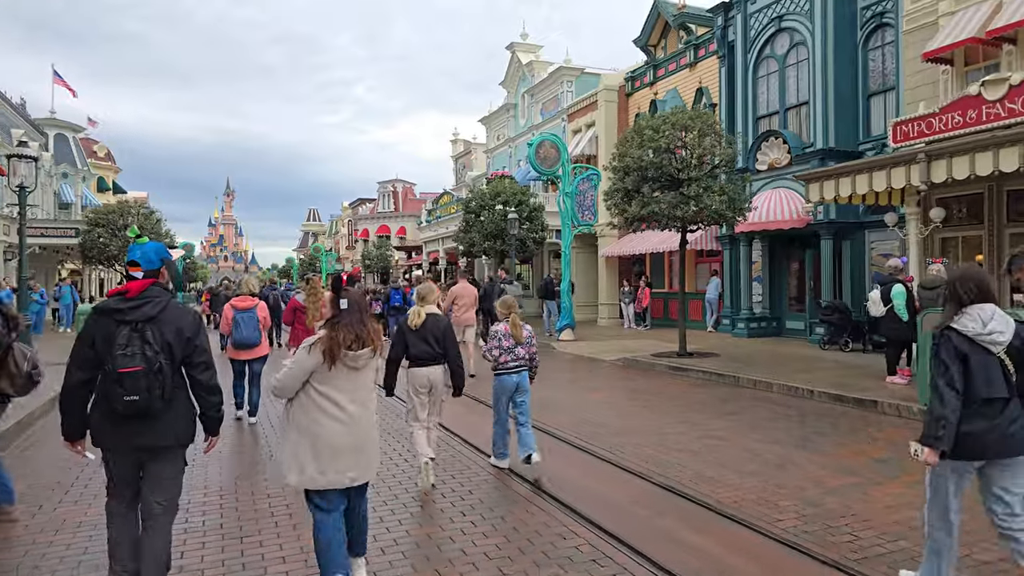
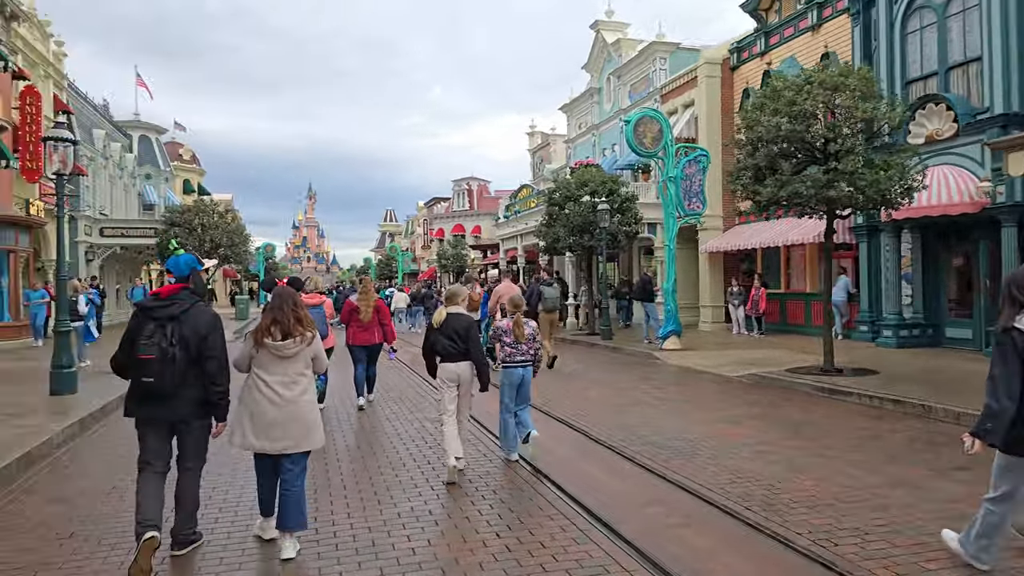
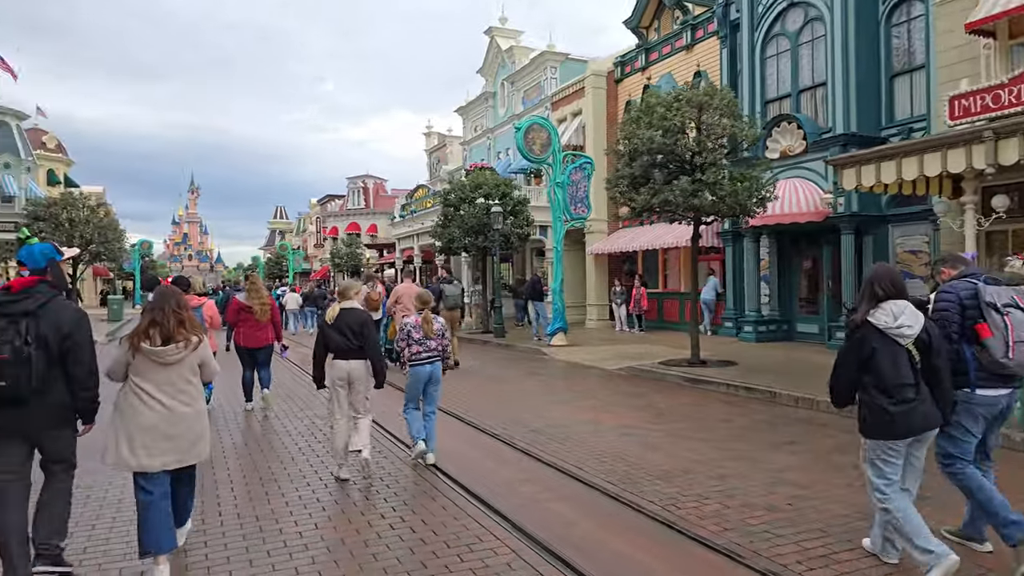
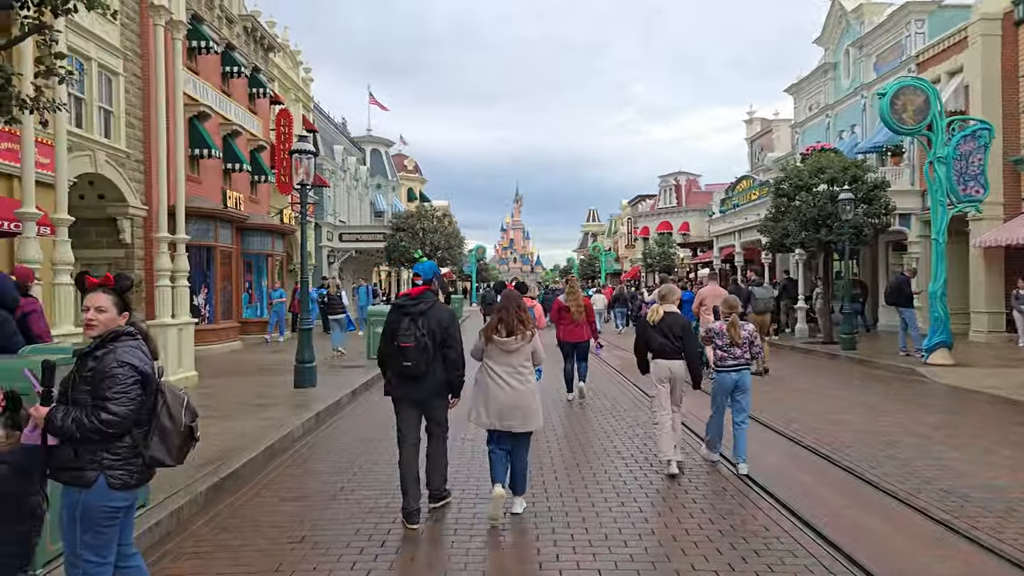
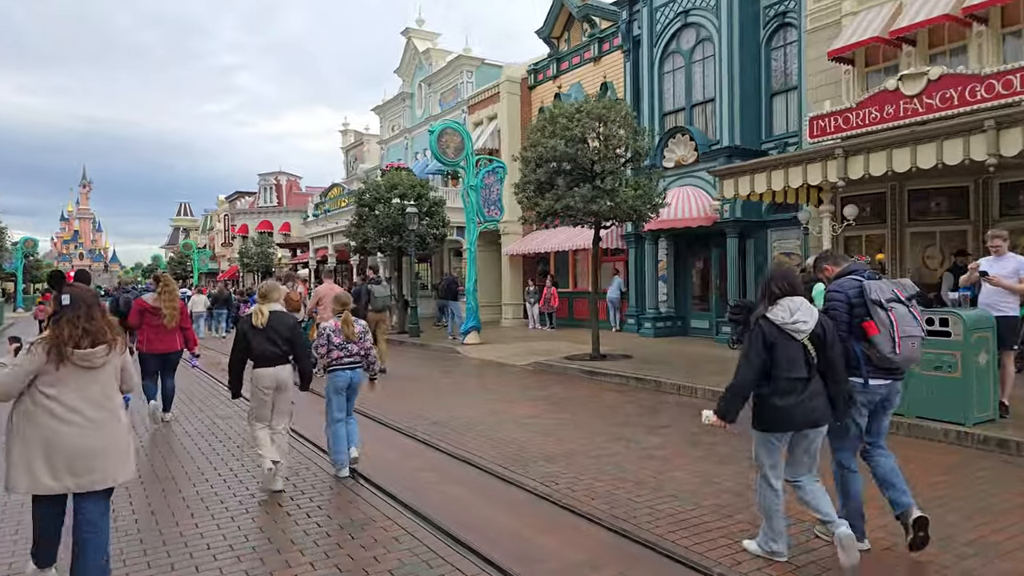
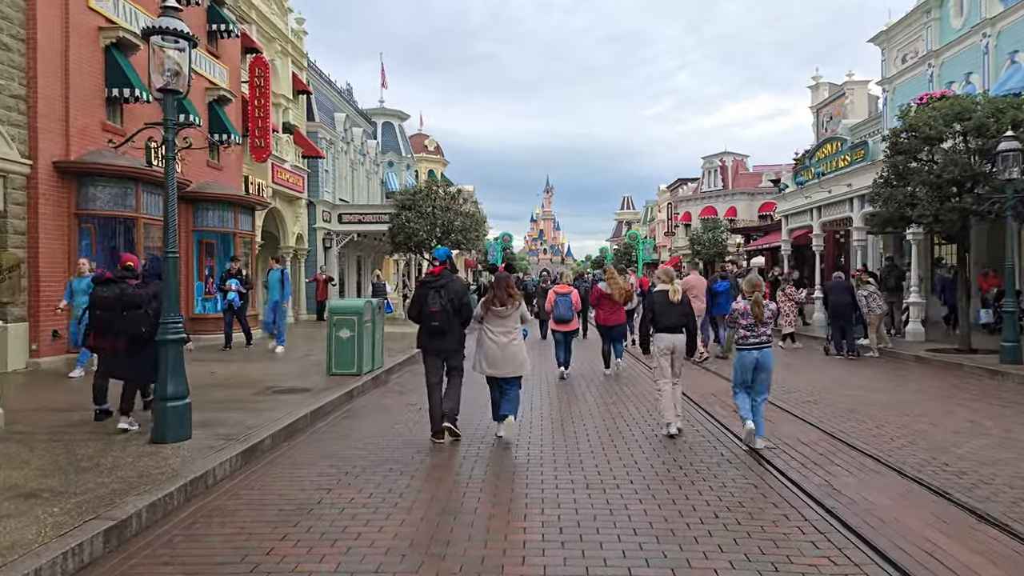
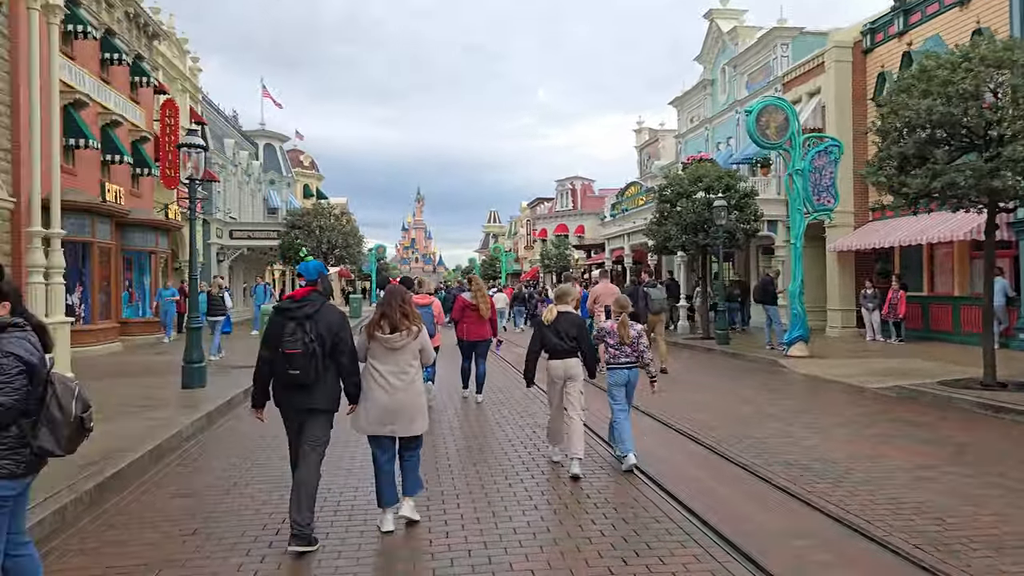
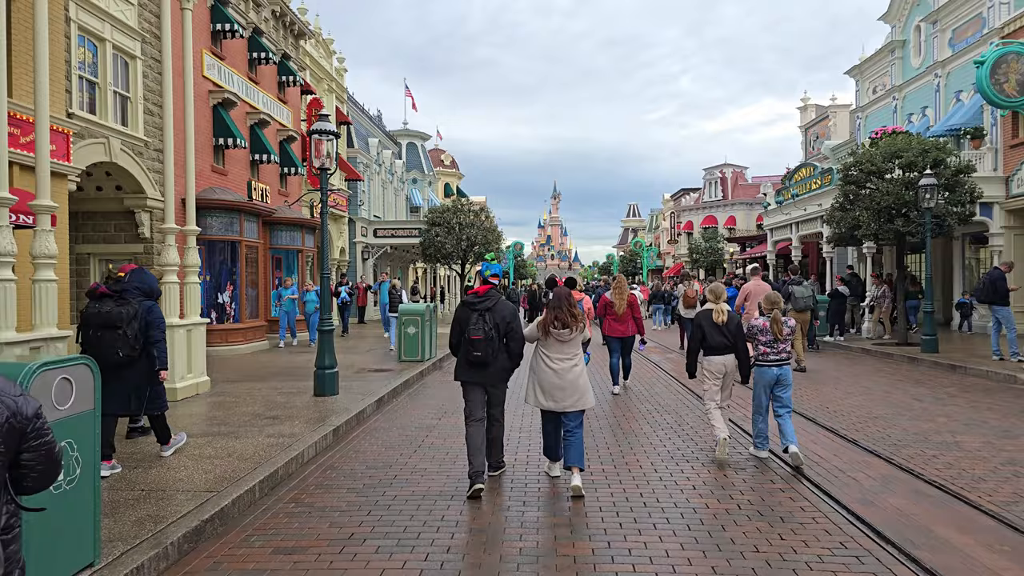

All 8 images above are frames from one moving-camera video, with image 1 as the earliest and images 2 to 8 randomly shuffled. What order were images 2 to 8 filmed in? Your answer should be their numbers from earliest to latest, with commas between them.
5, 3, 2, 7, 4, 8, 6
